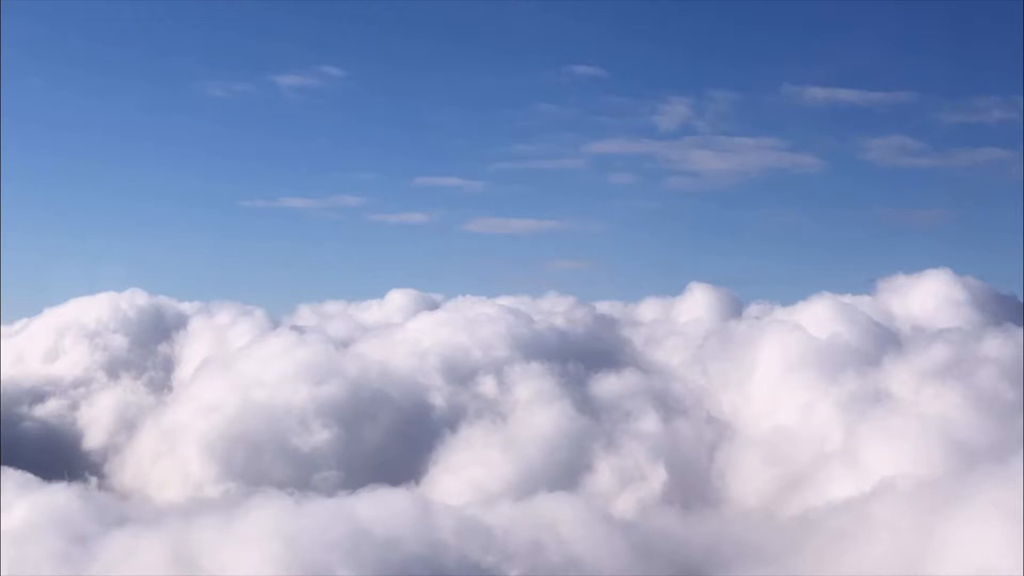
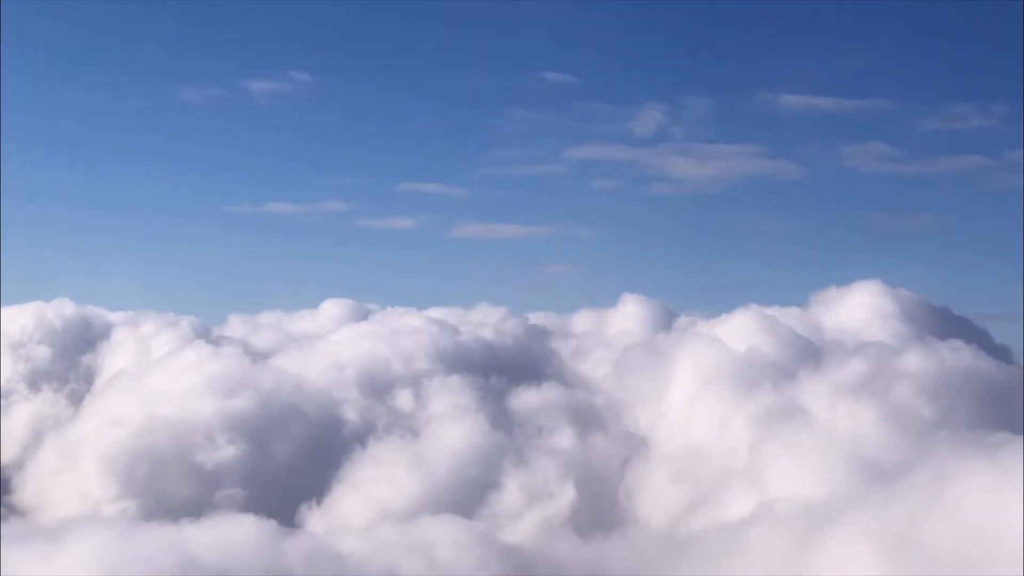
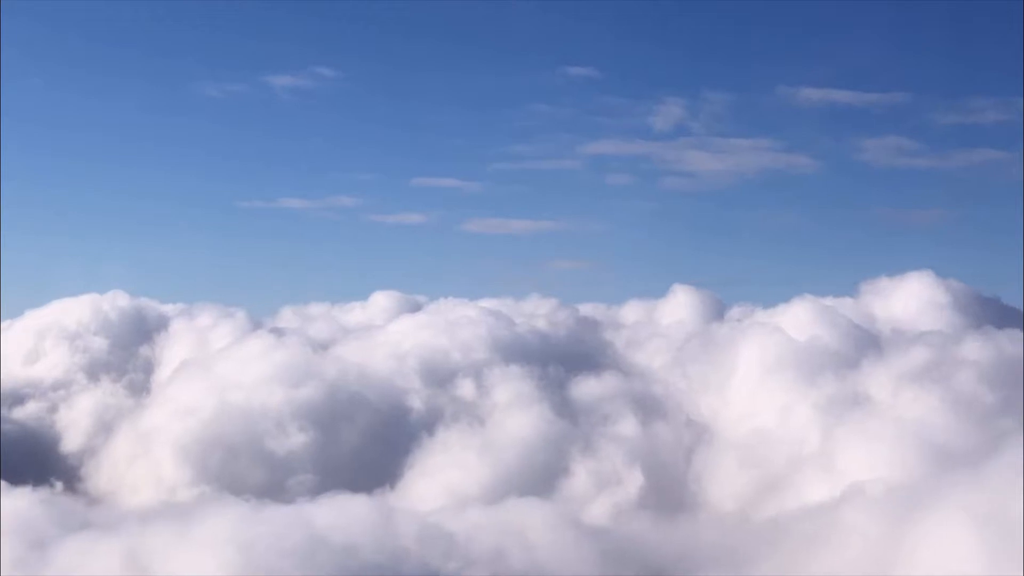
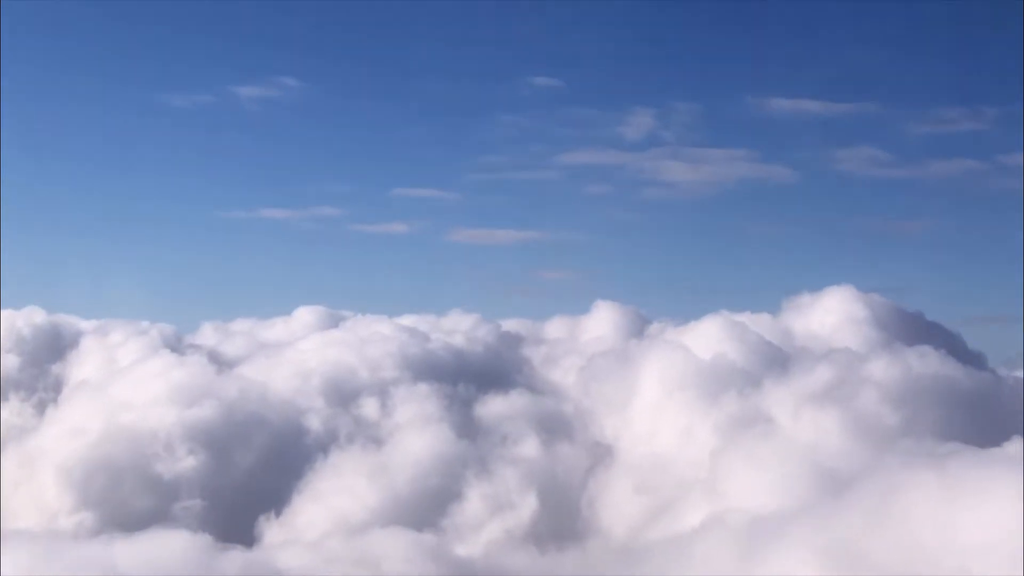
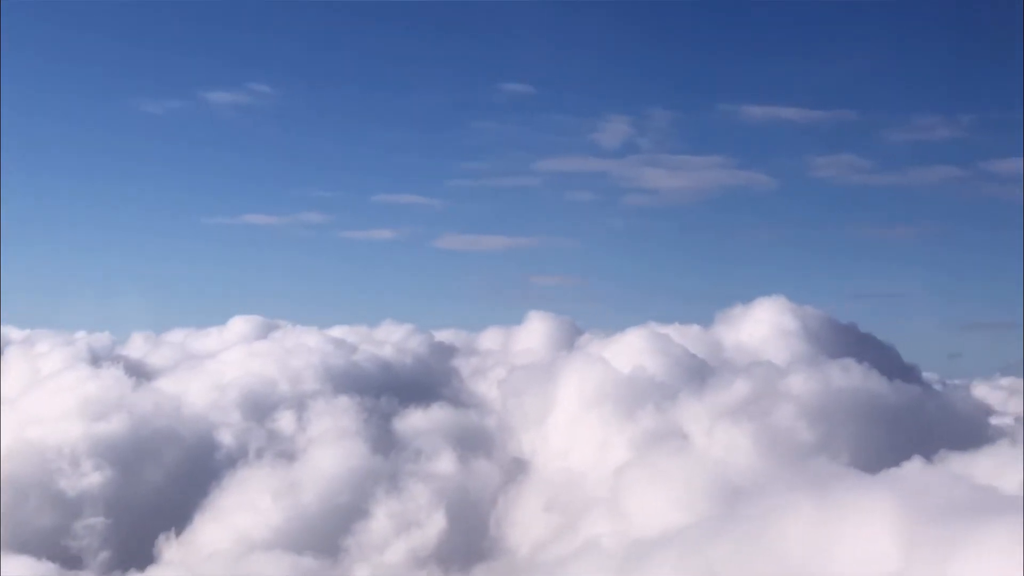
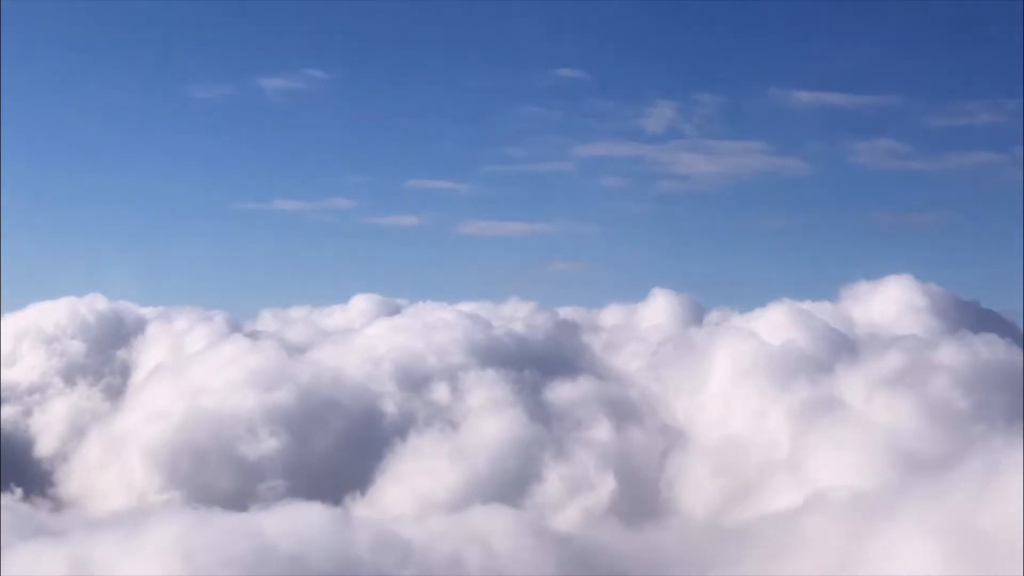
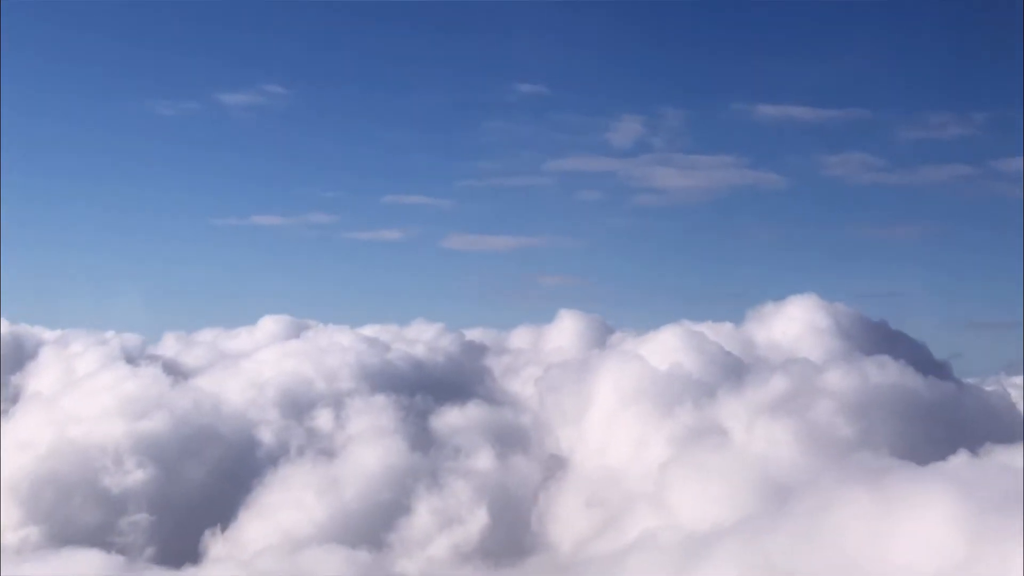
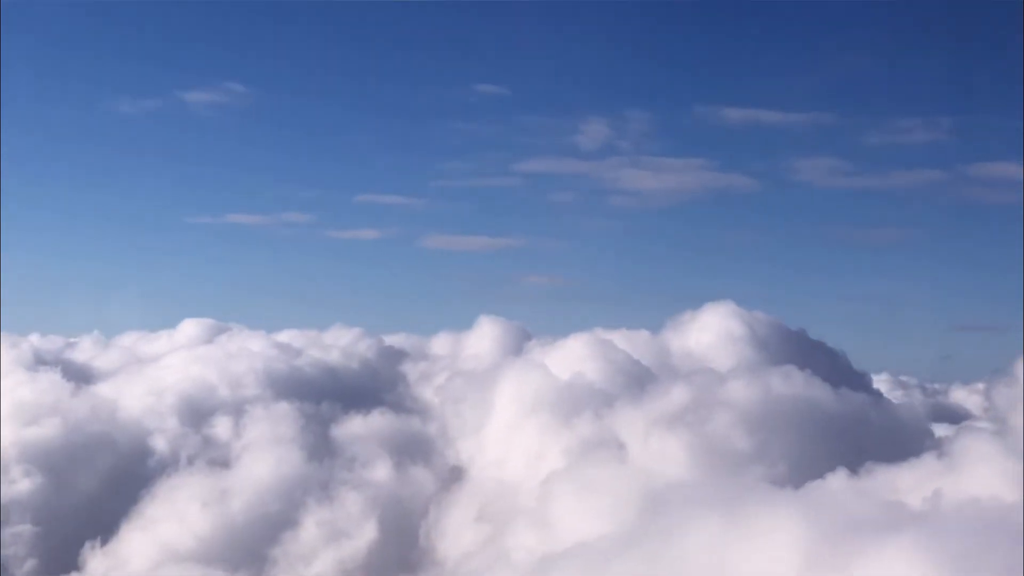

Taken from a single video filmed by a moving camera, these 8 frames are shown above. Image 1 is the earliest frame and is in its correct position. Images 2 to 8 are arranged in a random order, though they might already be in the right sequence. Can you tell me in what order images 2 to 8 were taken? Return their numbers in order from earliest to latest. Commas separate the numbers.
3, 6, 2, 4, 7, 5, 8
